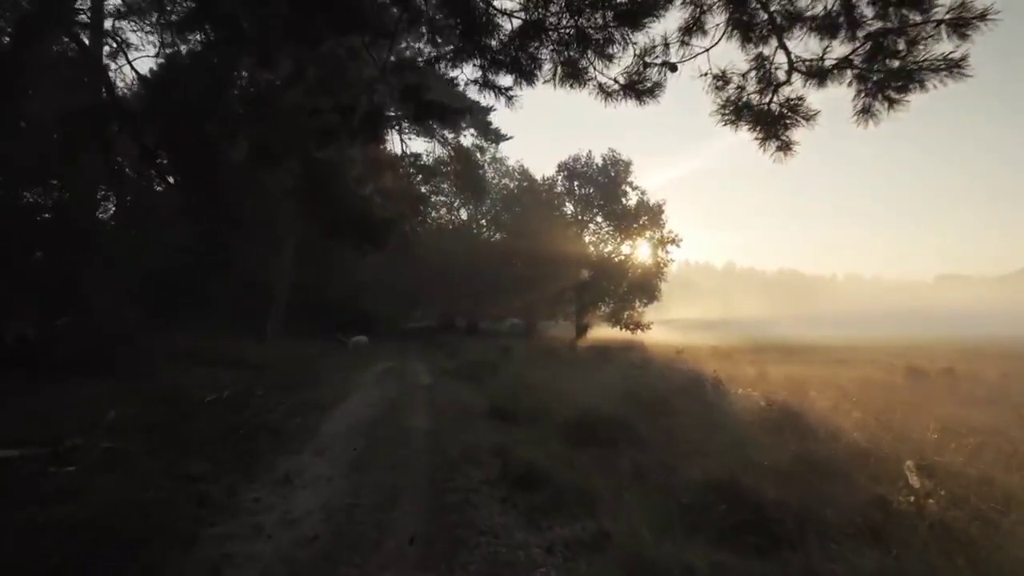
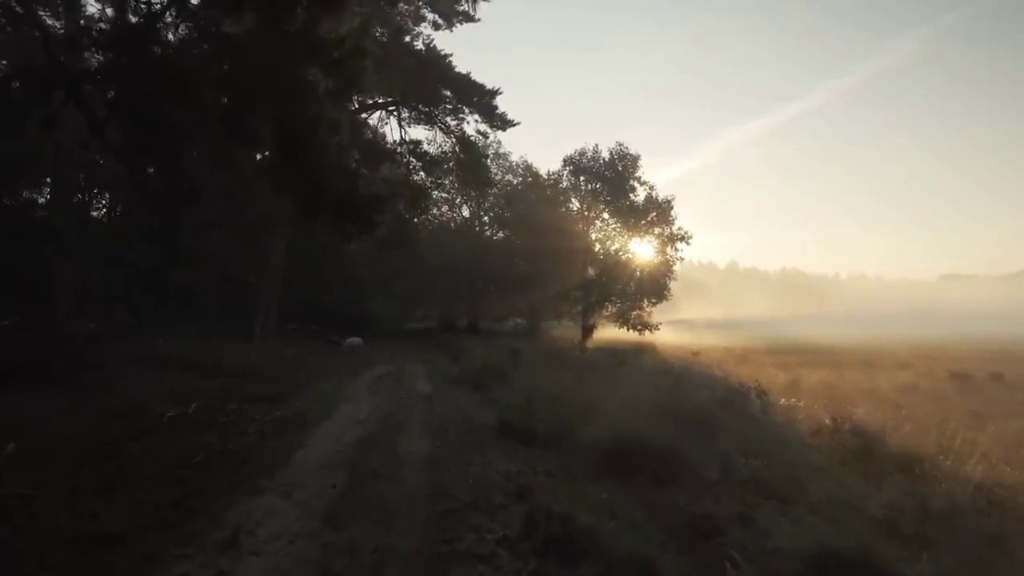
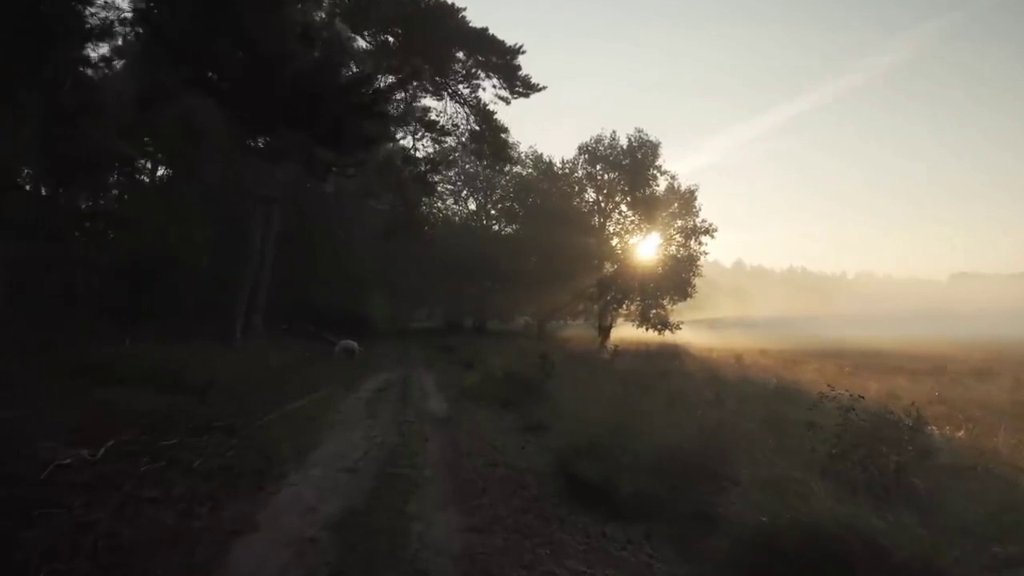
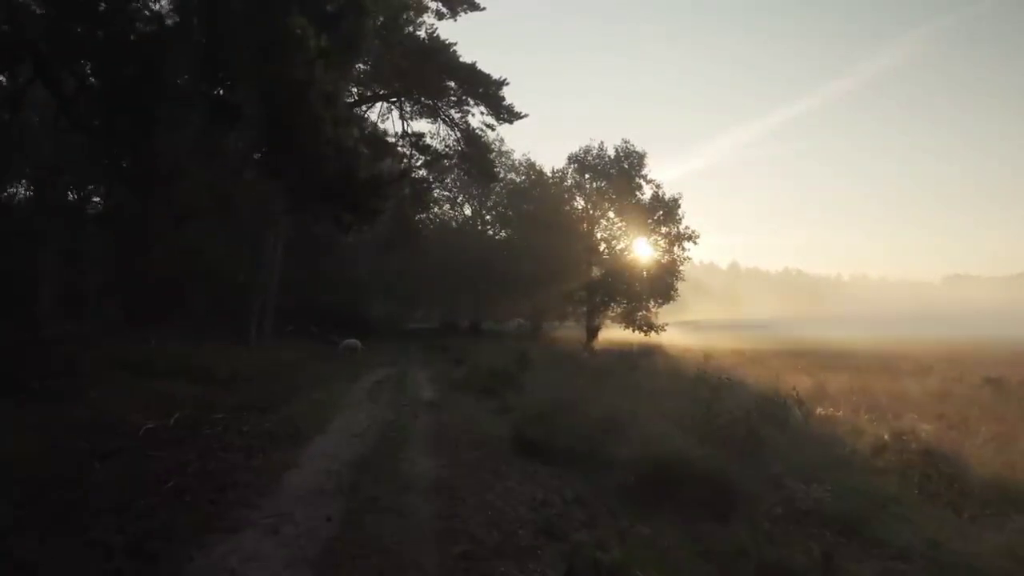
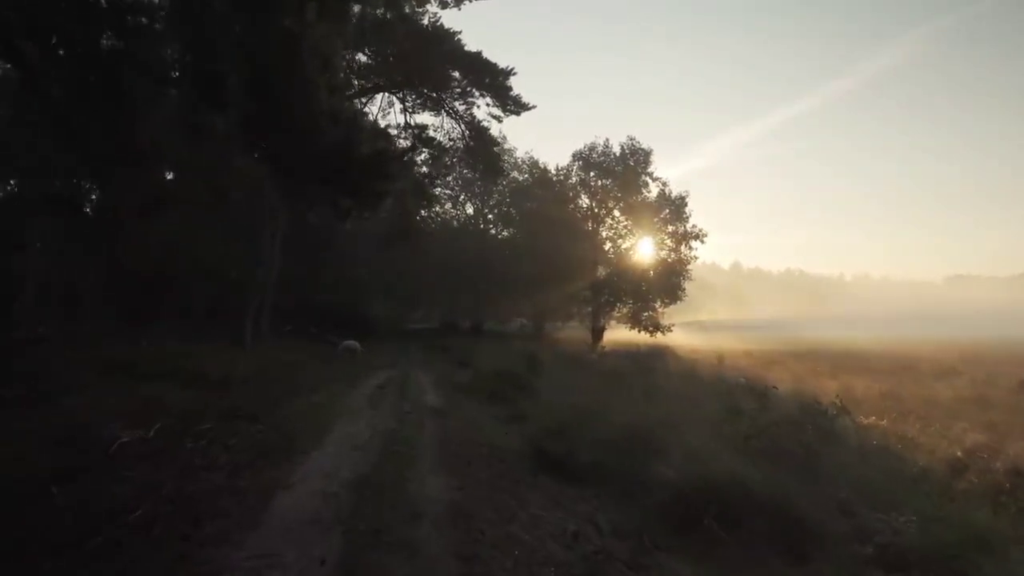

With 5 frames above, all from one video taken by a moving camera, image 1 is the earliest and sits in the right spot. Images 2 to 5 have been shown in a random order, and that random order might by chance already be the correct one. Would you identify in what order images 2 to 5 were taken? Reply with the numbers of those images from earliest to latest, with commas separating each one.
2, 4, 5, 3
